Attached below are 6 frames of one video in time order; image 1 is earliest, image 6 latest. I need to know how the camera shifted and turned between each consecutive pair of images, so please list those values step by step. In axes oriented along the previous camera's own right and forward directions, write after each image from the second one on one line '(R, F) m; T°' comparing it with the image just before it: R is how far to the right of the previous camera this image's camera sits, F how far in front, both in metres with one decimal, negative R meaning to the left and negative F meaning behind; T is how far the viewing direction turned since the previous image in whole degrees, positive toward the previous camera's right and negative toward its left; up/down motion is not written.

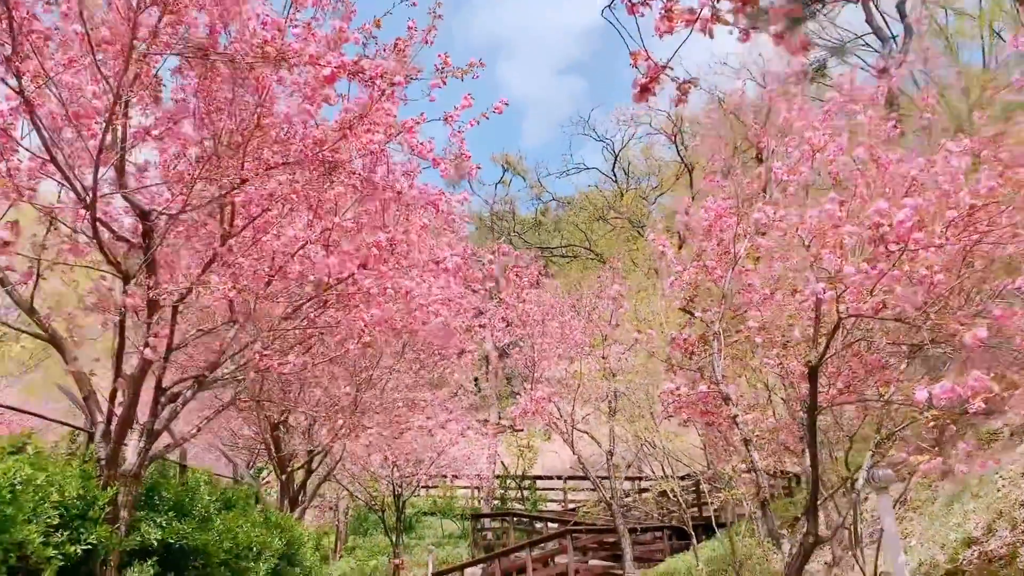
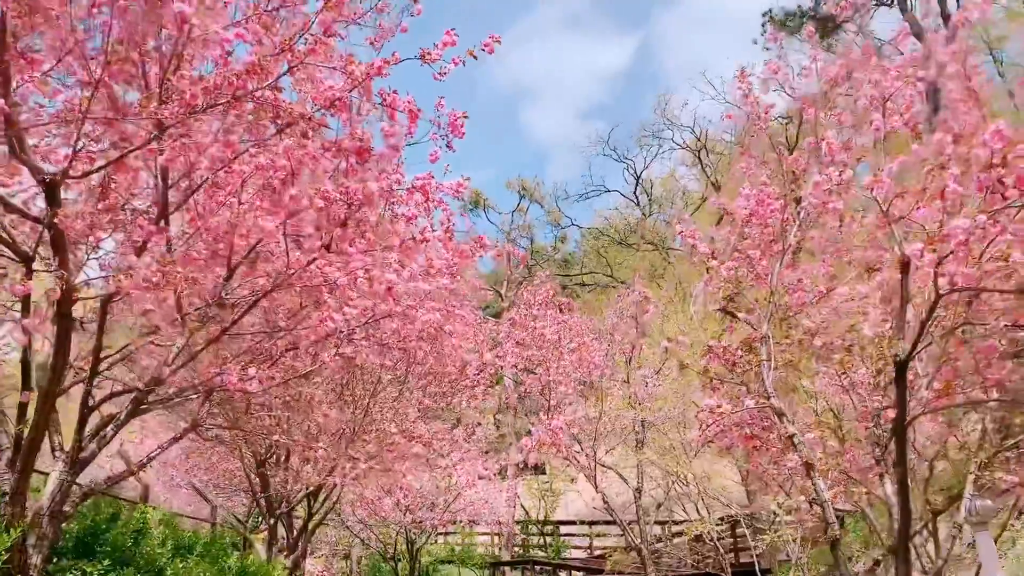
(+0.1, +1.2) m; -1°
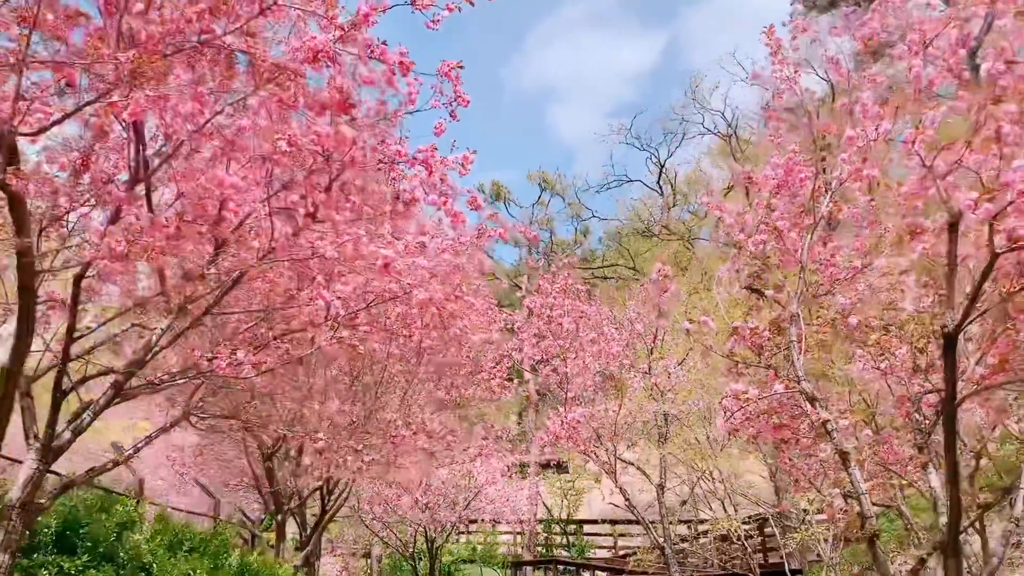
(+0.1, +0.4) m; -2°
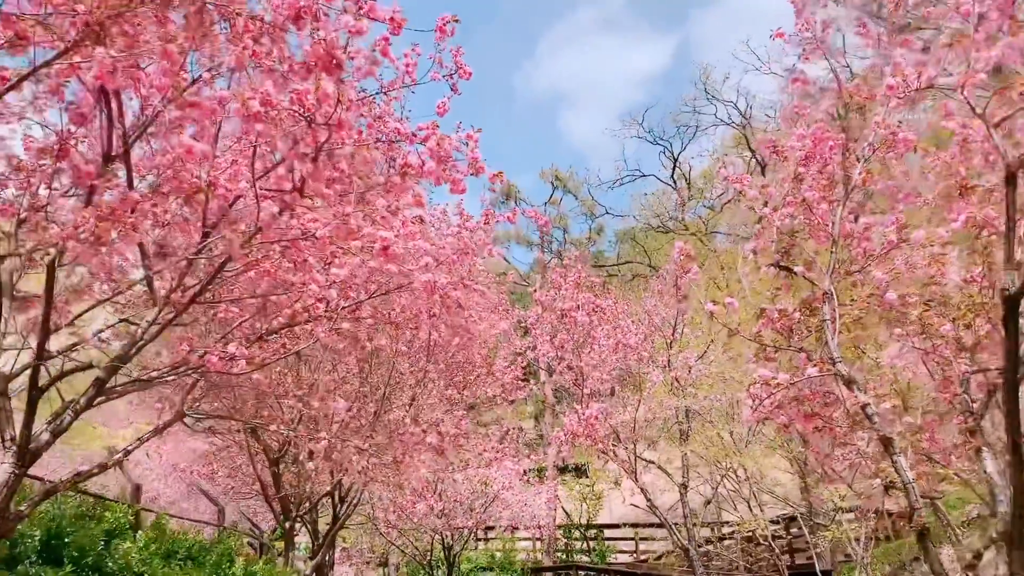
(0.0, +0.4) m; -1°
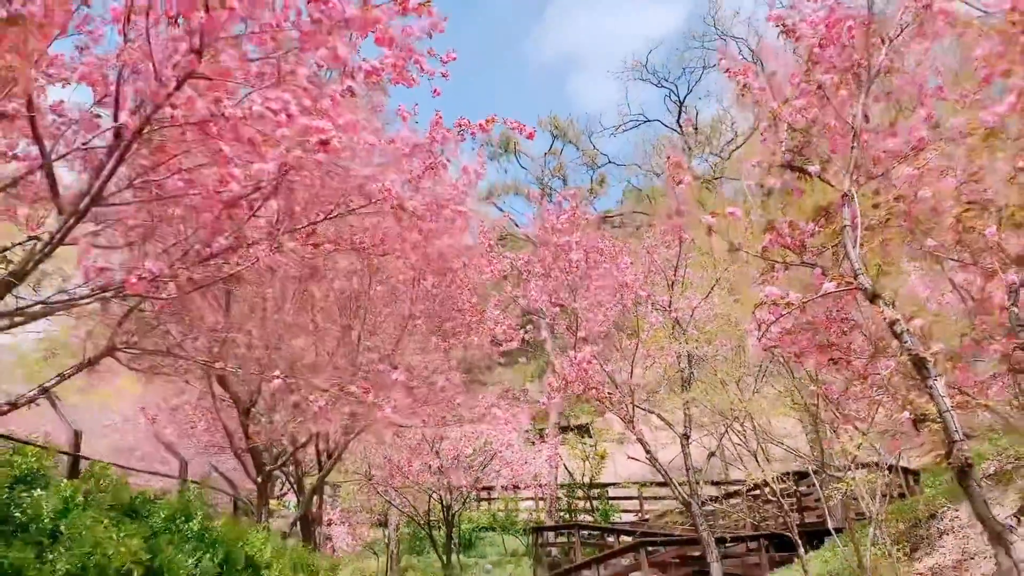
(+0.2, +0.7) m; -1°
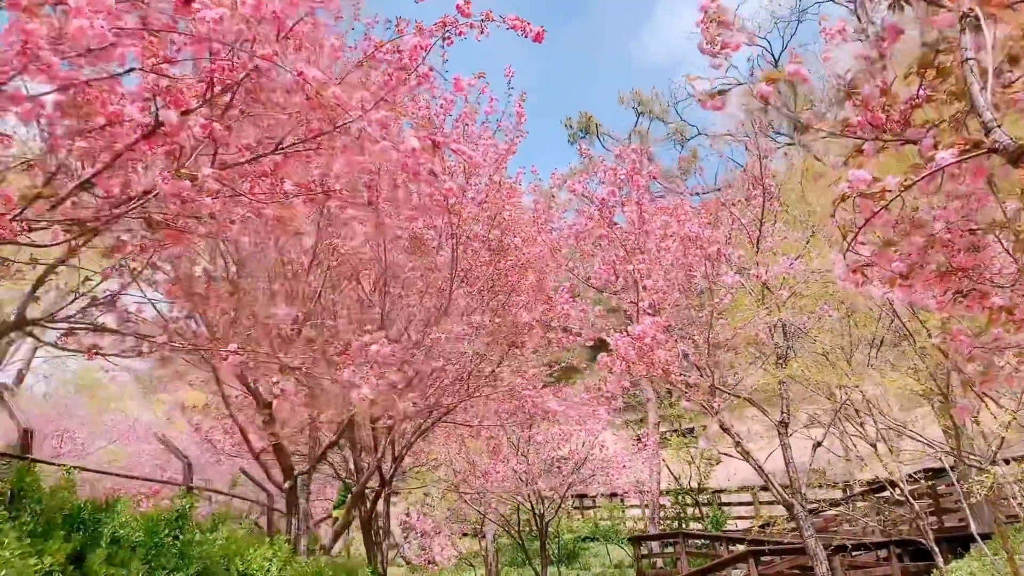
(+0.5, +1.3) m; -7°
